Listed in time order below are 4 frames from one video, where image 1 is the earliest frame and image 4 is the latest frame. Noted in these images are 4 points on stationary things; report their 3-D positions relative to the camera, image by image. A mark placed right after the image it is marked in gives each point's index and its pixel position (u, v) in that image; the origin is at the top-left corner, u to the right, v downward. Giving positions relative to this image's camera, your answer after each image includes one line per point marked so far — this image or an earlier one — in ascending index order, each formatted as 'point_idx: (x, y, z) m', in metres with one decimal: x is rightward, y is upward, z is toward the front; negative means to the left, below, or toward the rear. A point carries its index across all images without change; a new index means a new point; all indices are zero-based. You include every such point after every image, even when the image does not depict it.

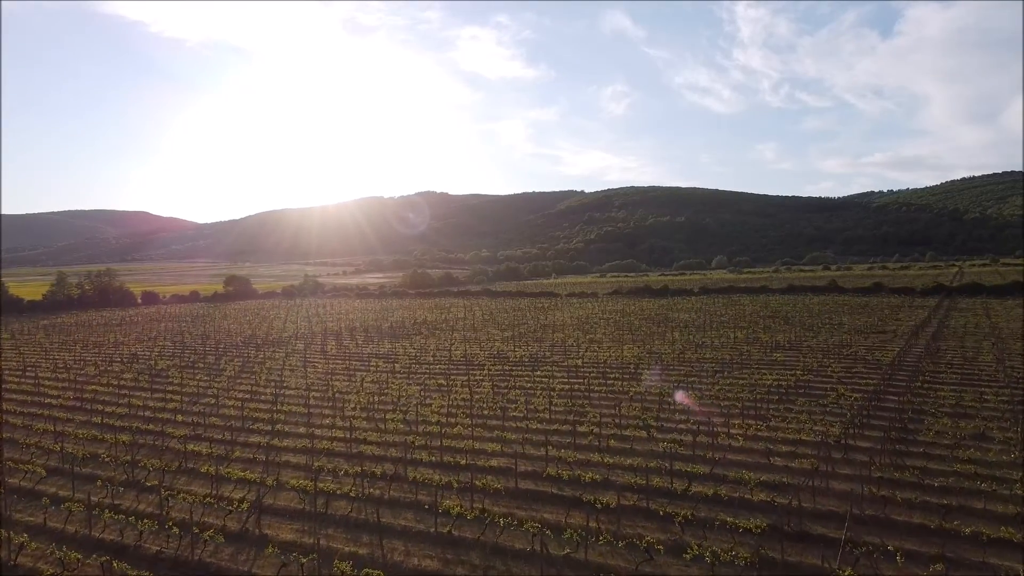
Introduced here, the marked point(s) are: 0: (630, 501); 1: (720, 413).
0: (+2.0, -3.5, +12.2) m
1: (+4.8, -2.9, +17.2) m
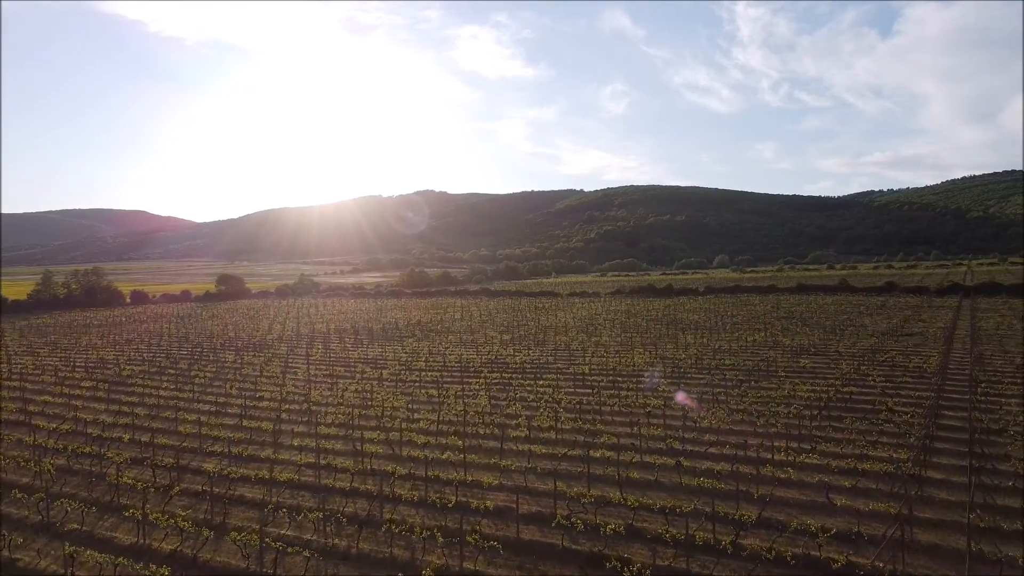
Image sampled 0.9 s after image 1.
0: (+2.0, -3.5, +9.7) m
1: (+4.8, -2.9, +14.7) m
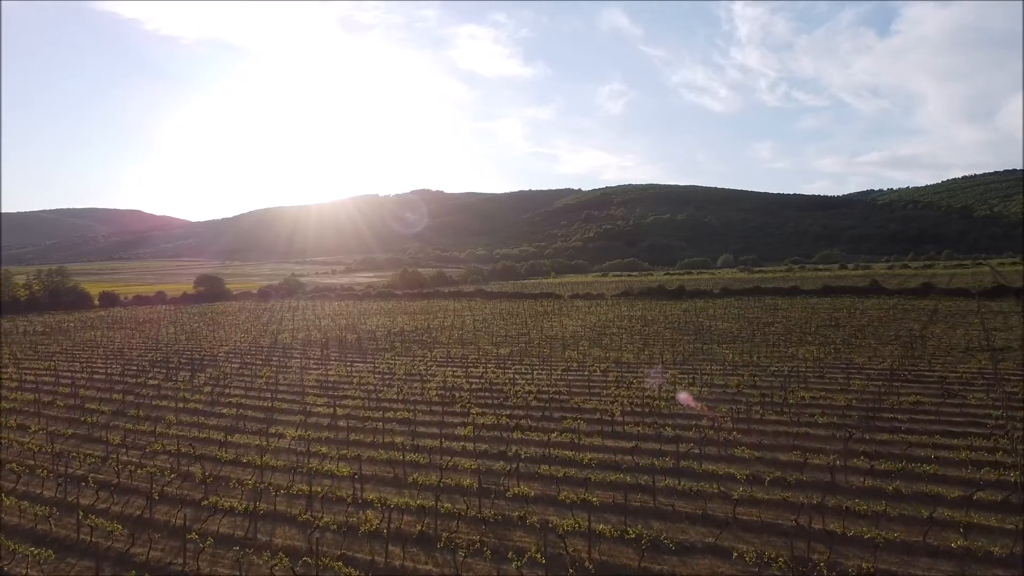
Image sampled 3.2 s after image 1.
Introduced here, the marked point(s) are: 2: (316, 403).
0: (+2.0, -3.7, +3.4) m
1: (+4.9, -3.0, +8.5) m
2: (-5.2, -3.0, +19.8) m
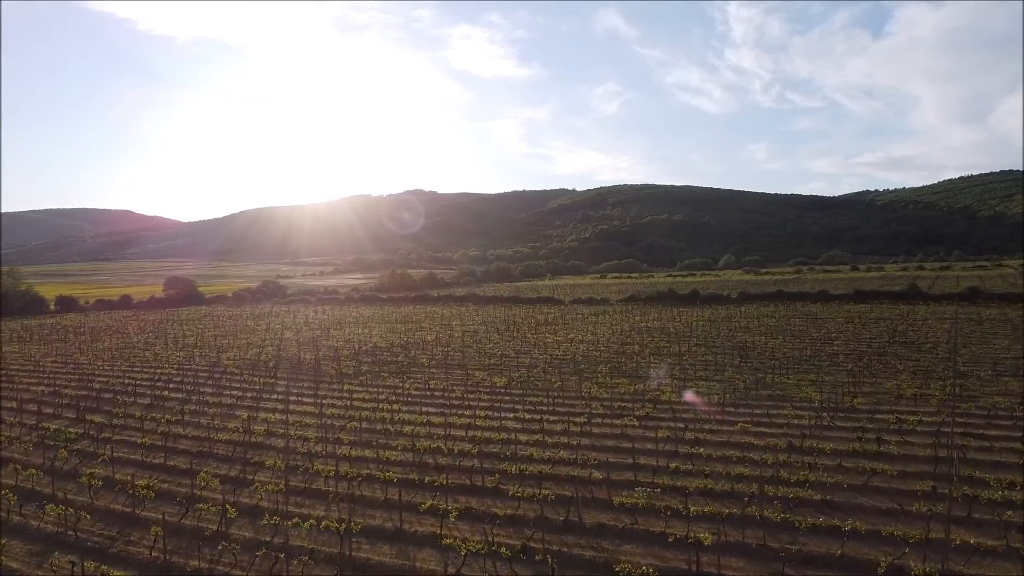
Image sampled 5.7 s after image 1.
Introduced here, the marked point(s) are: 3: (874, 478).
0: (+2.2, -4.0, -3.4) m
1: (+5.0, -3.3, +1.6) m
2: (-5.2, -3.3, +12.9) m
3: (+5.6, -2.9, +11.6) m
